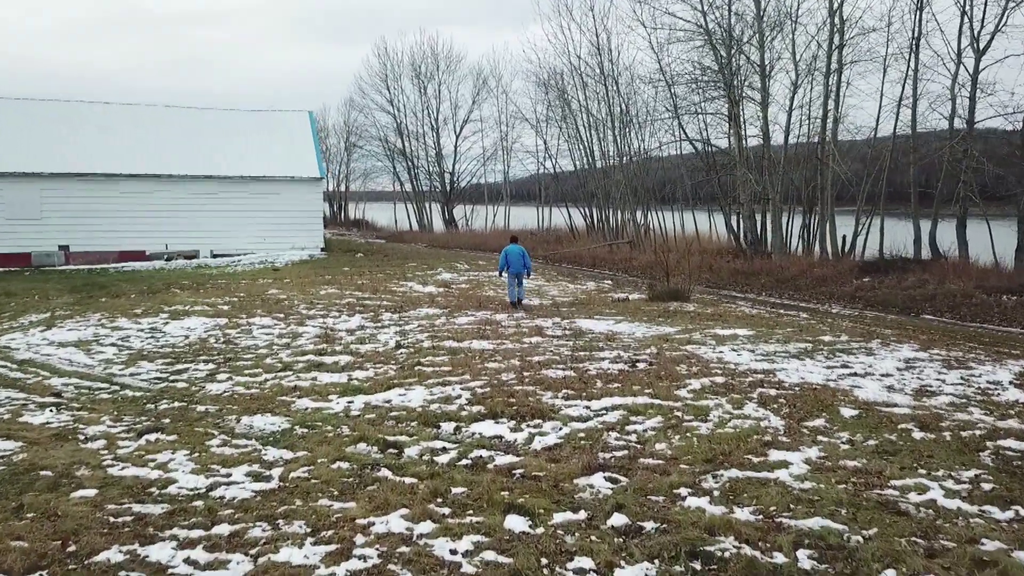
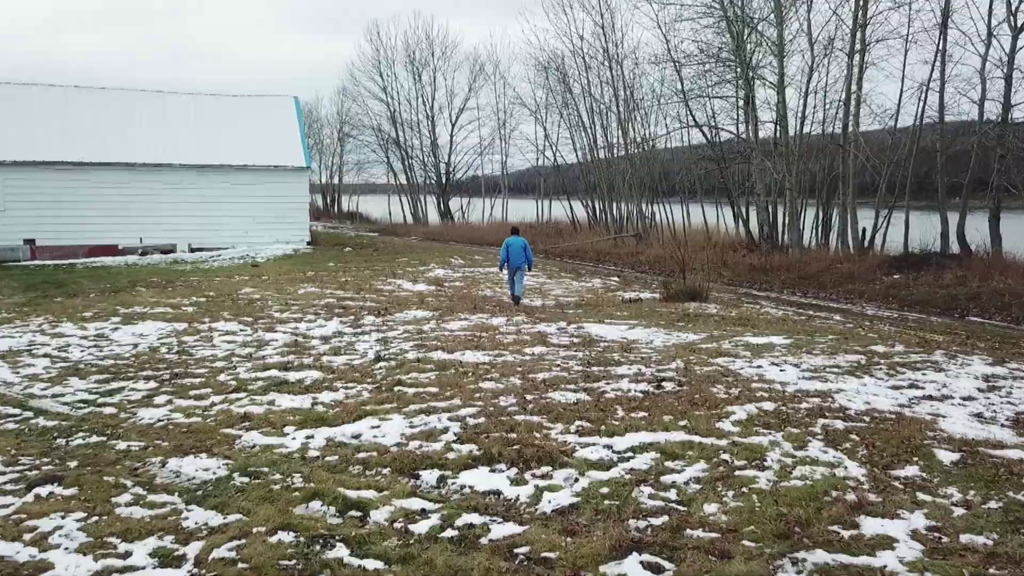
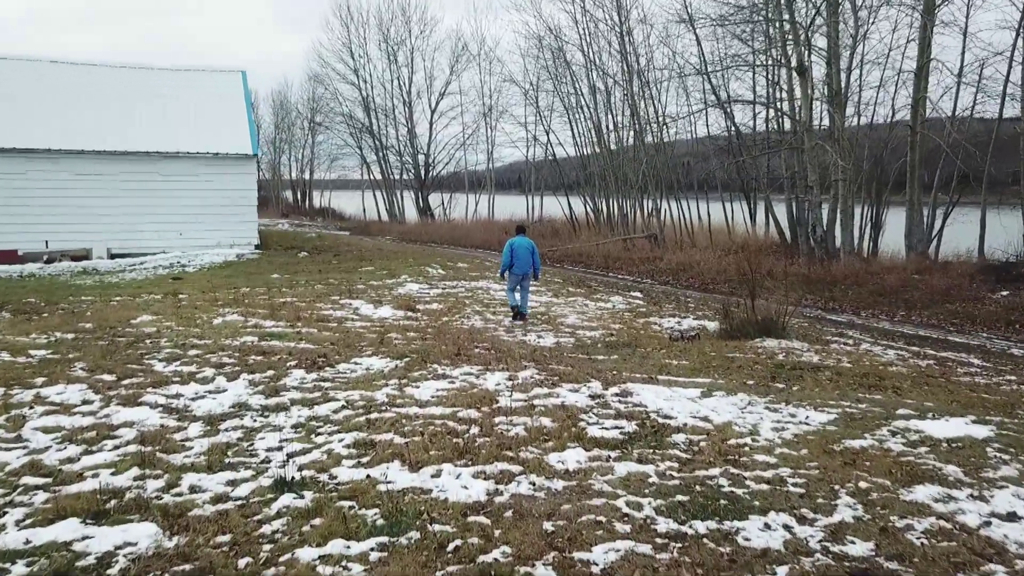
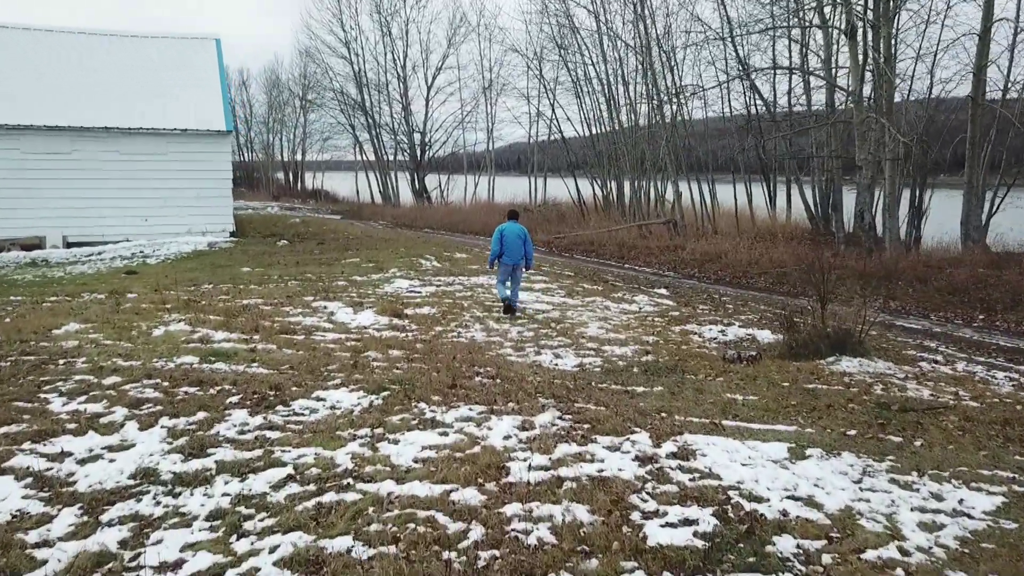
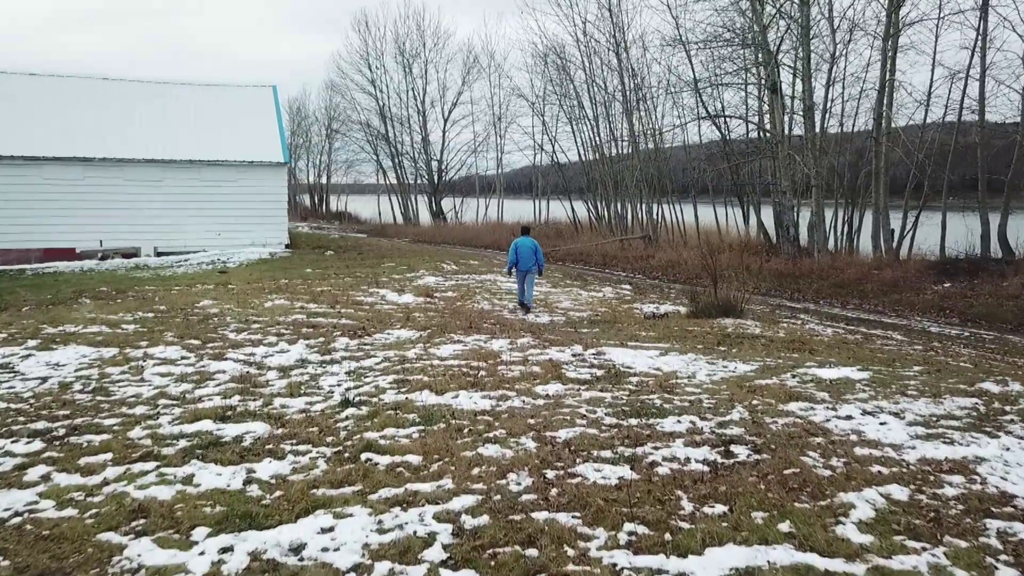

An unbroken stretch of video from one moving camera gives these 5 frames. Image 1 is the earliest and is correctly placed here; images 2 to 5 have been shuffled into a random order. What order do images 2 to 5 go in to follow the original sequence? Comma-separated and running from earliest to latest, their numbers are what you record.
2, 5, 3, 4
